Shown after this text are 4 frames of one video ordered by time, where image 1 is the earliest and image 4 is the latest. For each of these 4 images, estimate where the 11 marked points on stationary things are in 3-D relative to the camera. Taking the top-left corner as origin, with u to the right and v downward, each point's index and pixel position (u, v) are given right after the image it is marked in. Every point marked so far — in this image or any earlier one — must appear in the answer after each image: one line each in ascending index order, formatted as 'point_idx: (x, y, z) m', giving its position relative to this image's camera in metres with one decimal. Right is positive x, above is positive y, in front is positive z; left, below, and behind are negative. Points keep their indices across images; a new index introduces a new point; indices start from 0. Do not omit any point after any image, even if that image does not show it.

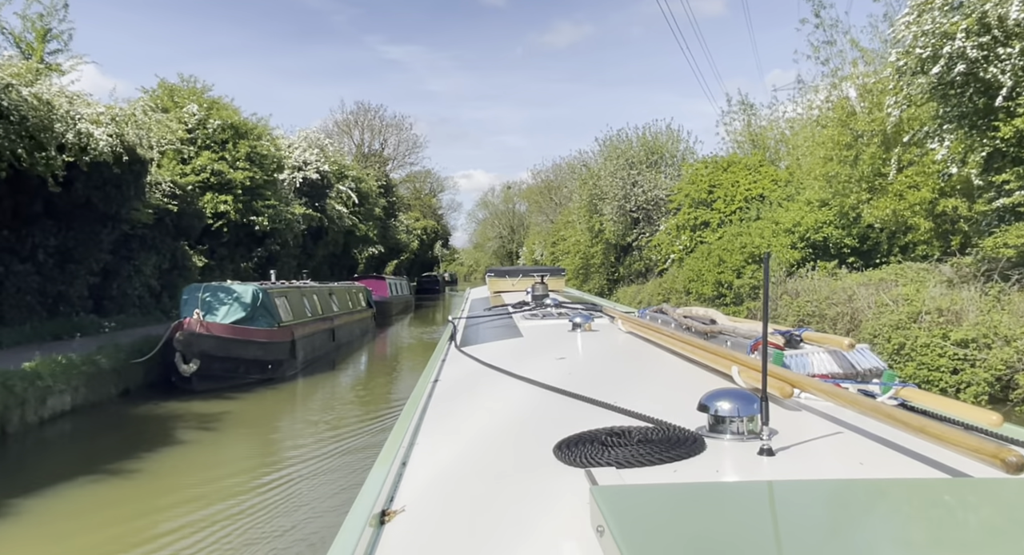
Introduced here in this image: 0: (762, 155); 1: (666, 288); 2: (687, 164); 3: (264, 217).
0: (+4.9, +2.4, +15.3) m
1: (+3.2, -0.2, +15.9) m
2: (+3.7, +2.4, +16.7) m
3: (-6.1, +1.5, +19.0) m
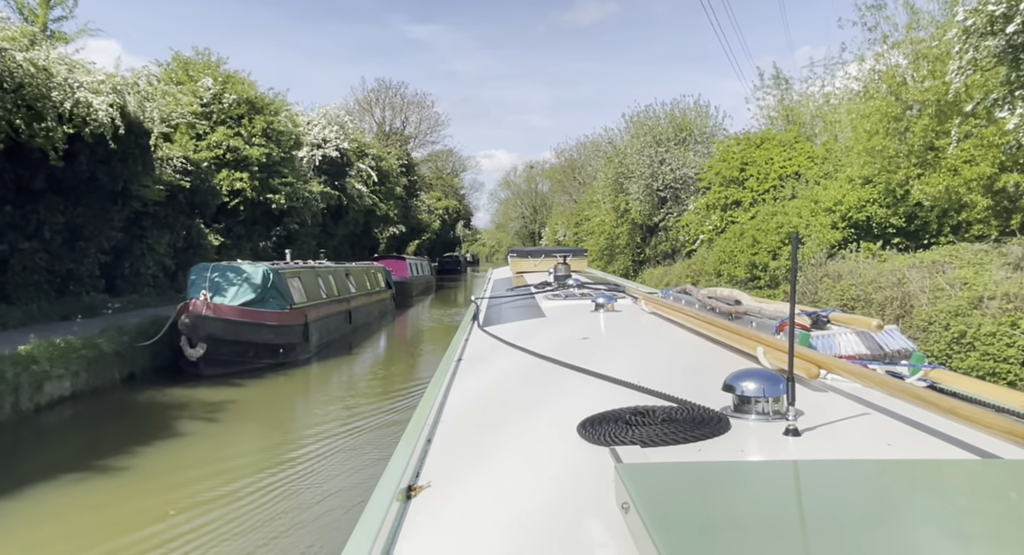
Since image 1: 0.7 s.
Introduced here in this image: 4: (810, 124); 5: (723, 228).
0: (+5.3, +2.7, +14.8) m
1: (+3.6, +0.2, +15.5) m
2: (+4.2, +2.8, +16.2) m
3: (-5.5, +2.0, +18.8) m
4: (+7.3, +3.8, +19.4) m
5: (+4.0, +0.9, +14.9) m
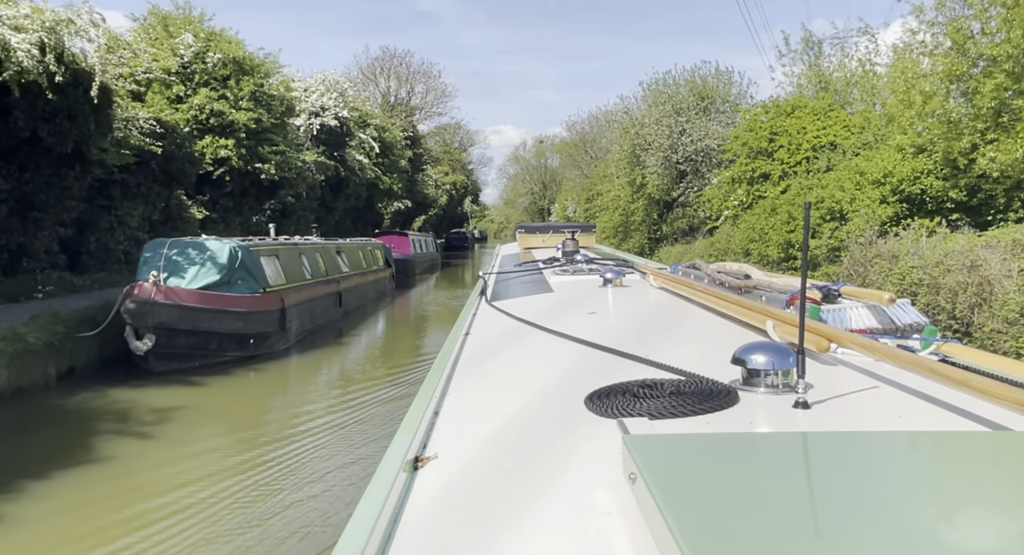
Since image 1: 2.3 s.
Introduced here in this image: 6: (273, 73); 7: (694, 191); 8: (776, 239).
0: (+5.5, +3.1, +13.8) m
1: (+3.8, +0.5, +14.6) m
2: (+4.3, +3.2, +15.2) m
3: (-5.3, +2.5, +17.9) m
4: (+7.5, +4.2, +18.4) m
5: (+4.1, +1.3, +14.0) m
6: (-5.6, +4.8, +18.9) m
7: (+4.5, +2.1, +19.9) m
8: (+3.8, +0.6, +11.5) m
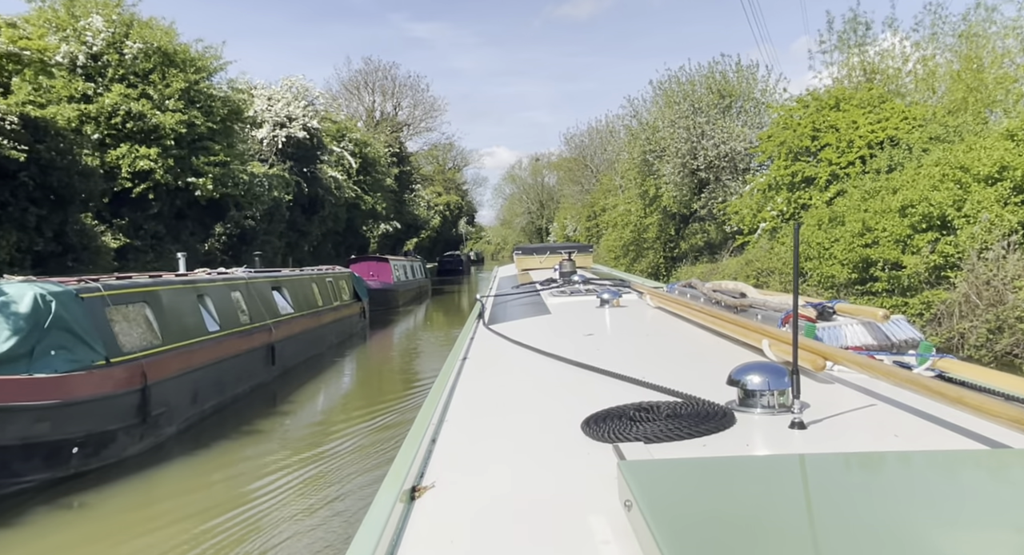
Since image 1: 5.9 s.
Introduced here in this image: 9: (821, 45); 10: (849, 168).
0: (+5.4, +2.7, +12.0) m
1: (+3.7, +0.2, +12.7) m
2: (+4.2, +2.8, +13.4) m
3: (-5.4, +1.8, +16.1) m
4: (+7.4, +3.9, +16.6) m
5: (+4.1, +1.0, +12.1) m
6: (-5.7, +4.1, +17.1) m
7: (+4.4, +1.6, +18.1) m
8: (+3.7, +0.3, +9.6) m
9: (+7.2, +5.5, +19.6) m
10: (+4.6, +1.5, +11.4) m
